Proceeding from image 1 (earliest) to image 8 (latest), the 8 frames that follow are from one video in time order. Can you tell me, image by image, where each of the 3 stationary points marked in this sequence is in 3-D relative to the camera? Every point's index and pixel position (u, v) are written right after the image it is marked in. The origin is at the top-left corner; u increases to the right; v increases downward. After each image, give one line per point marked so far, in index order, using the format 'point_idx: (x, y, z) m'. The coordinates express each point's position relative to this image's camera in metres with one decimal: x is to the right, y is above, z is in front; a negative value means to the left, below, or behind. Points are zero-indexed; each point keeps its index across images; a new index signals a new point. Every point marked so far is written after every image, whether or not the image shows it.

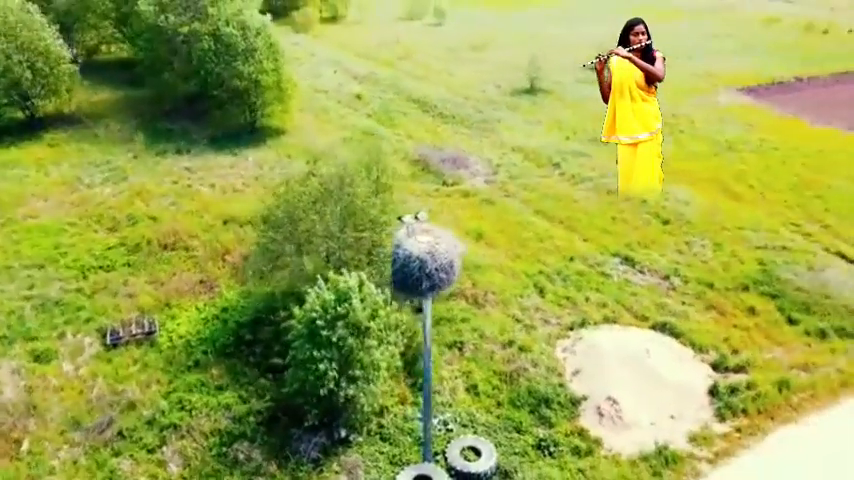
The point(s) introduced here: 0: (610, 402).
0: (+4.7, -4.2, +17.0) m
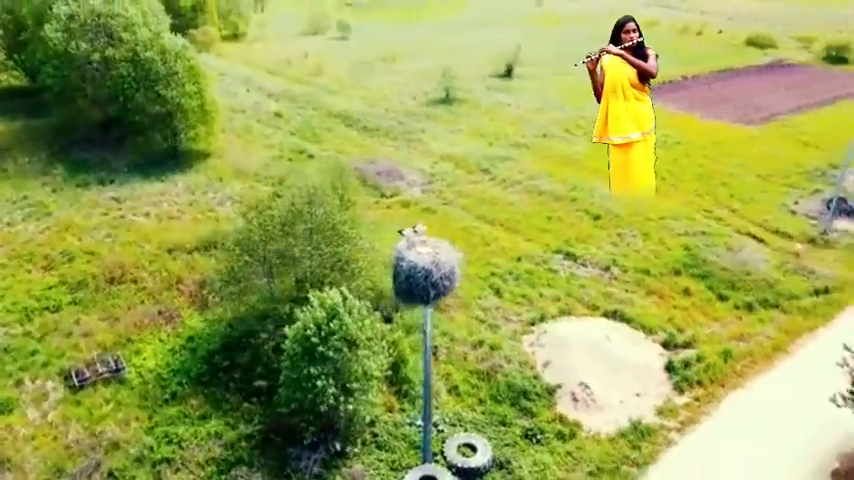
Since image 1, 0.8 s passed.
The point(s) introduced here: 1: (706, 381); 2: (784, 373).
0: (+4.3, -4.1, +18.4) m
1: (+7.9, -4.0, +18.9) m
2: (+10.4, -3.9, +19.5) m
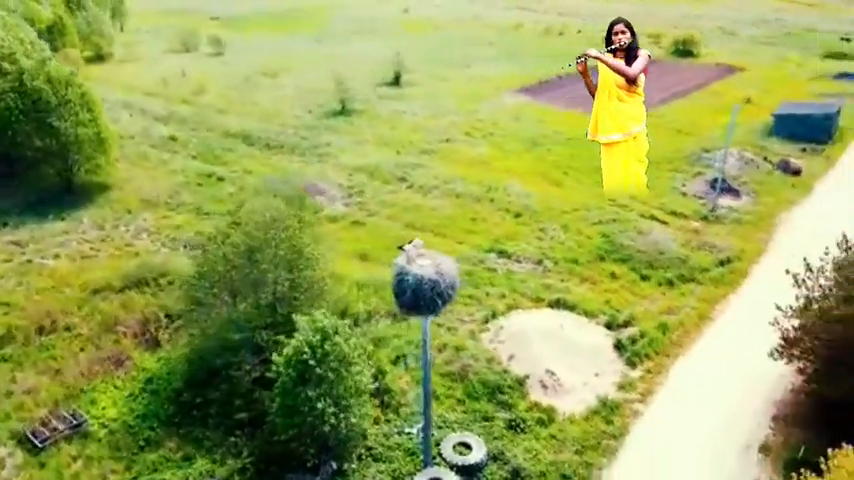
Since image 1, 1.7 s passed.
0: (+3.7, -4.0, +19.7) m
1: (+7.0, -3.6, +20.9) m
2: (+9.4, -3.2, +21.9) m
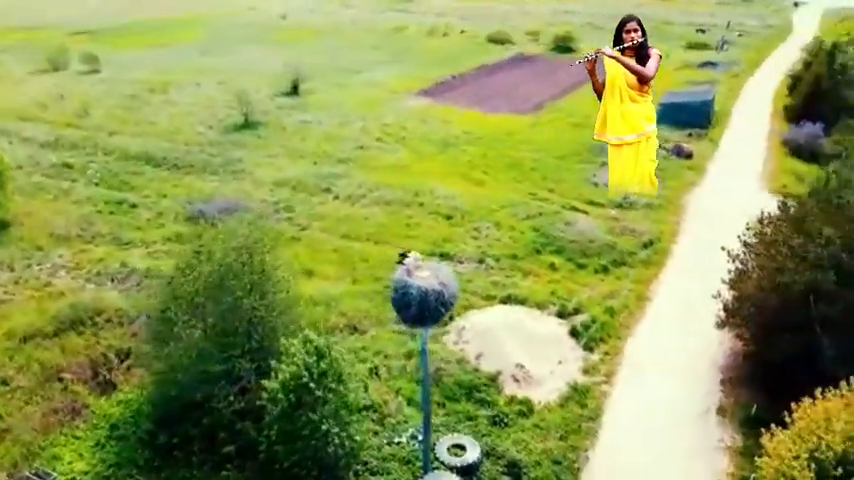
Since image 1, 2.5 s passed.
0: (+2.9, -4.0, +20.6) m
1: (+6.0, -3.3, +22.3) m
2: (+8.1, -2.7, +23.8) m
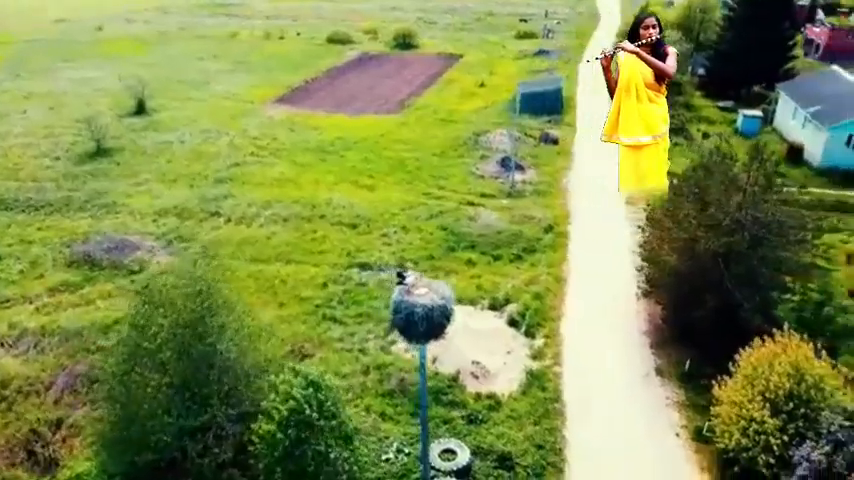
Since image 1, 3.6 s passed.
0: (+1.6, -4.0, +21.5) m
1: (+4.1, -2.9, +23.9) m
2: (+5.7, -2.1, +25.7) m
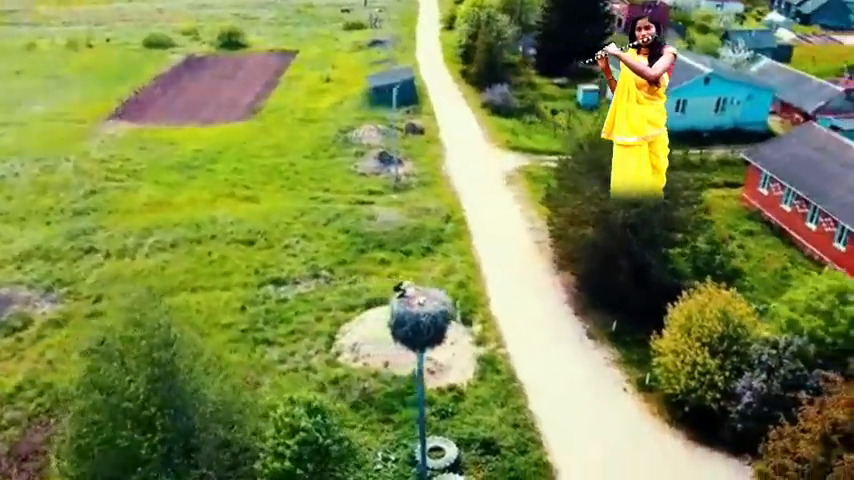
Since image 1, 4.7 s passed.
0: (+0.1, -4.0, +22.0) m
1: (+1.7, -2.6, +24.9) m
2: (+2.6, -1.5, +27.1) m
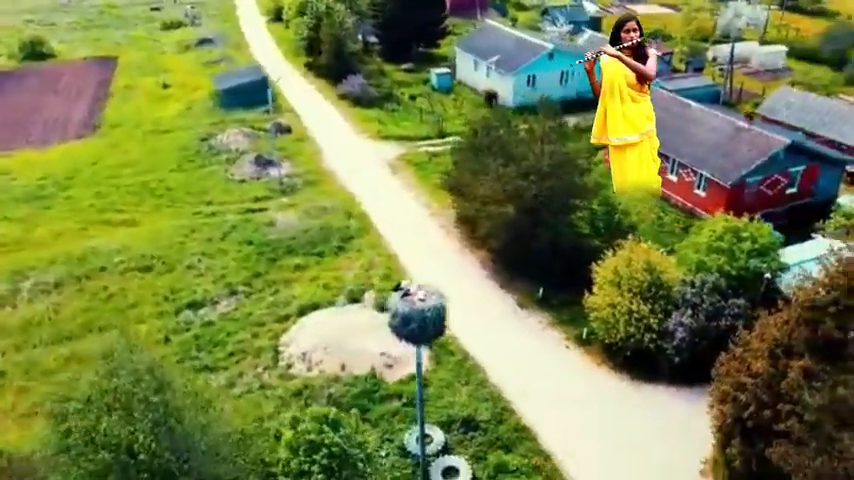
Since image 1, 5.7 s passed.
0: (-1.4, -3.9, +22.5) m
1: (-0.8, -2.2, +25.6) m
2: (-0.6, -1.1, +27.9) m
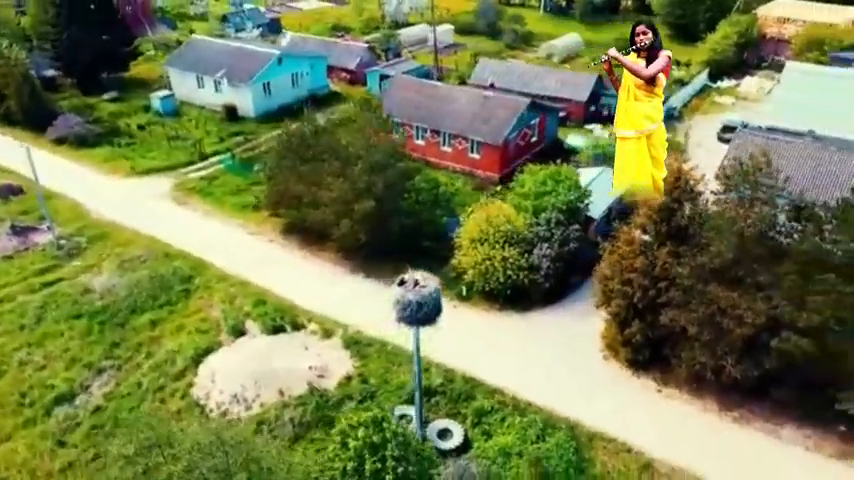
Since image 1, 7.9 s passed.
0: (-3.9, -4.4, +23.2) m
1: (-5.2, -2.9, +26.1) m
2: (-6.4, -1.9, +28.2) m
